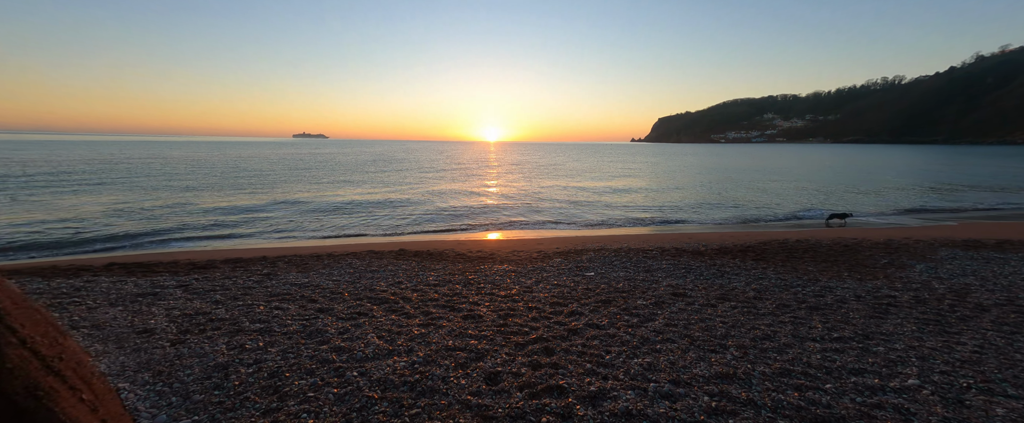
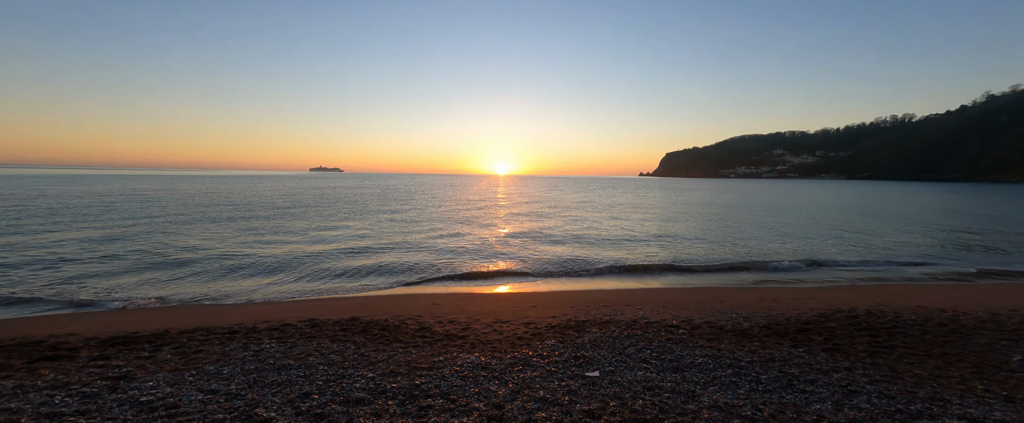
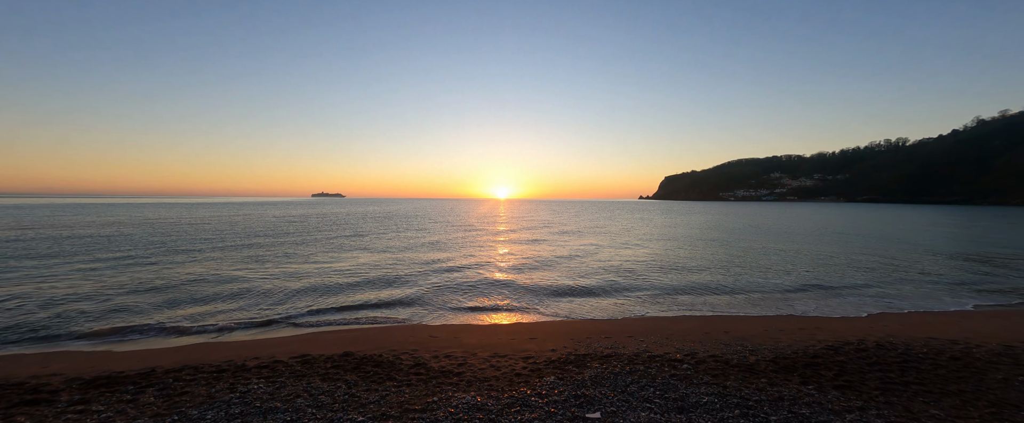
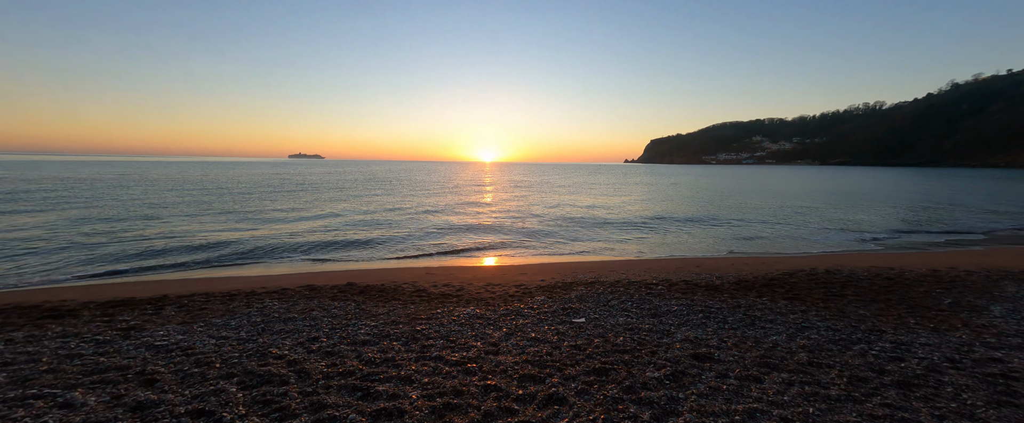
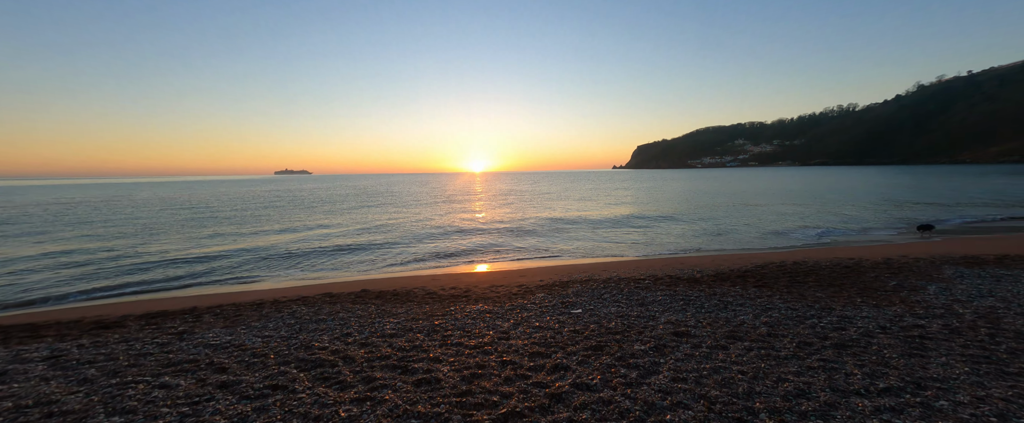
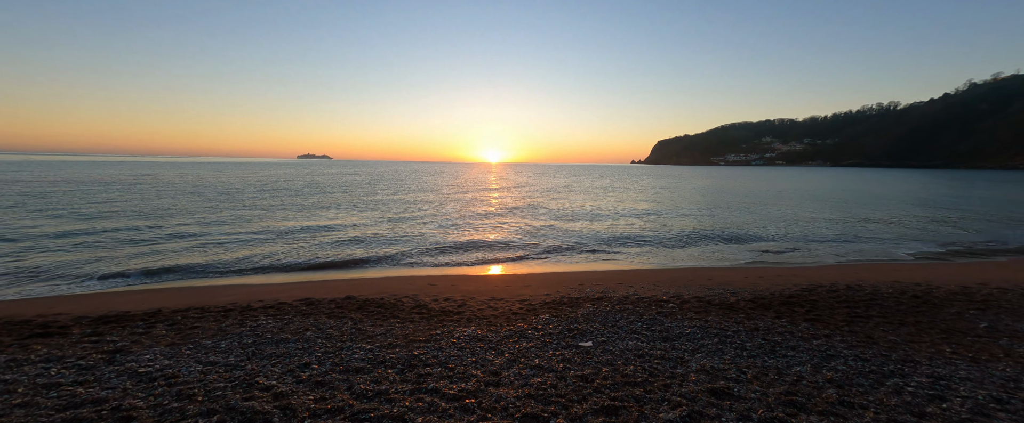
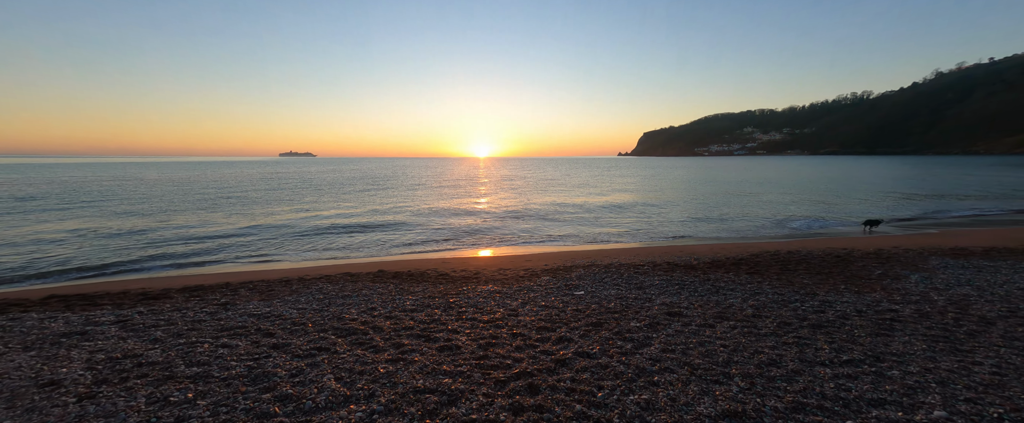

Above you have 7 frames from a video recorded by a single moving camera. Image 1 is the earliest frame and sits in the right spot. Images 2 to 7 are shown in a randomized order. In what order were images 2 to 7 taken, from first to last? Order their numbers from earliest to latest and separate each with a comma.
7, 5, 4, 6, 2, 3
